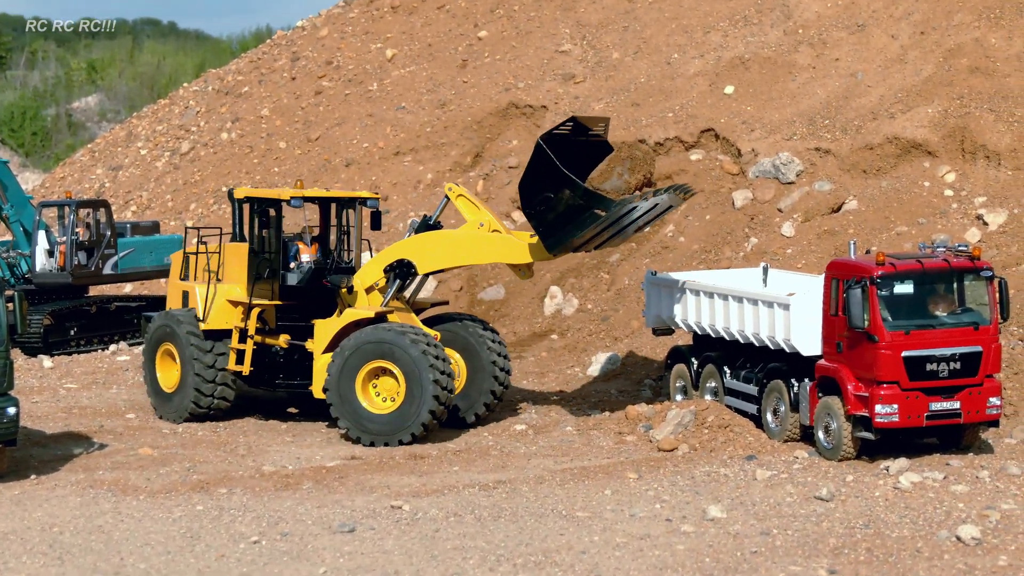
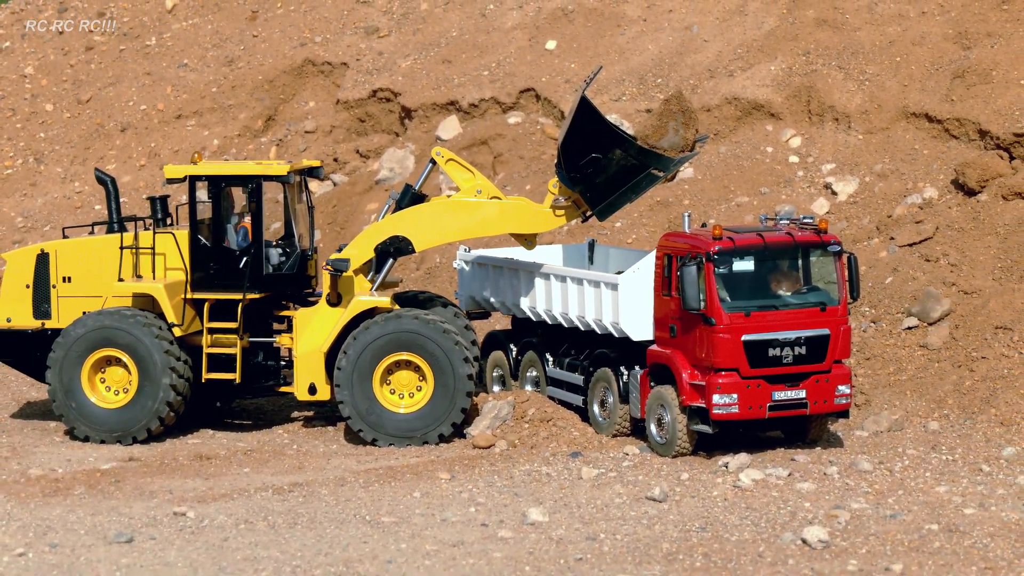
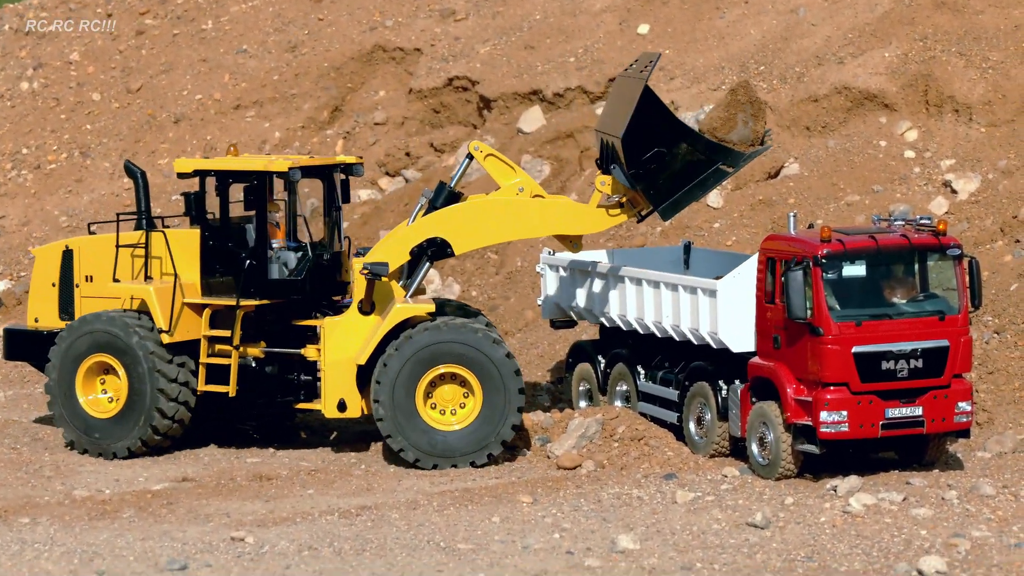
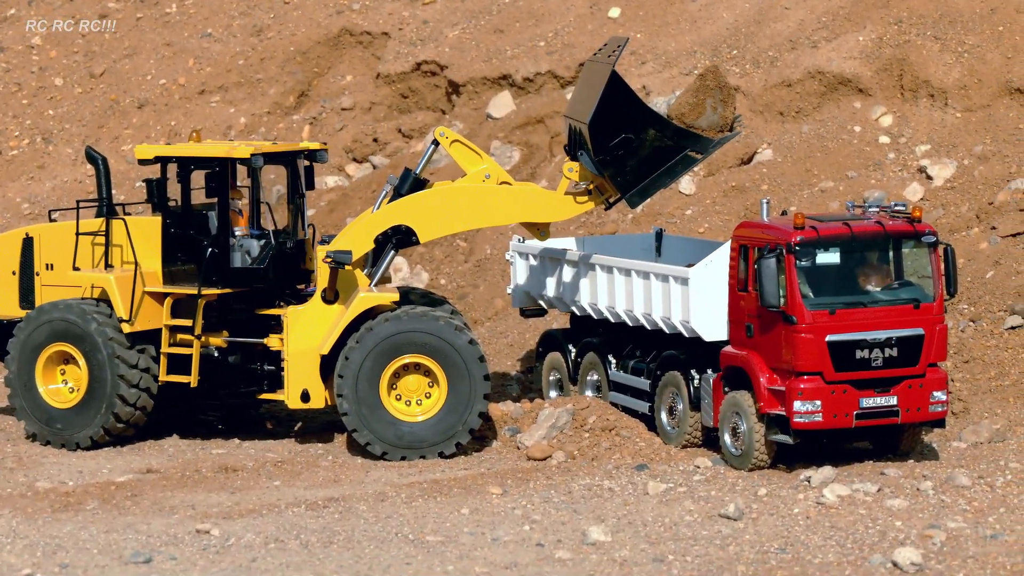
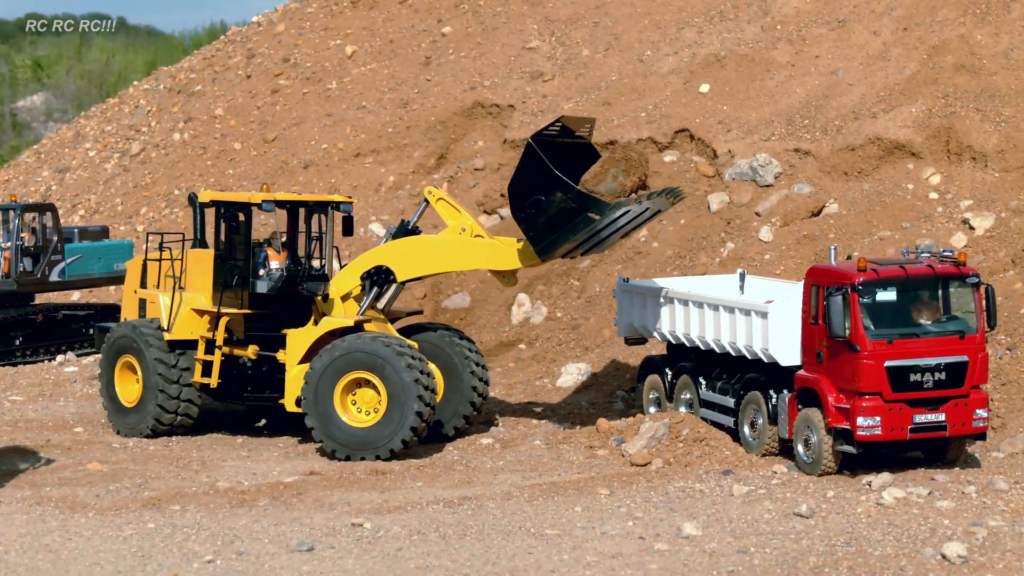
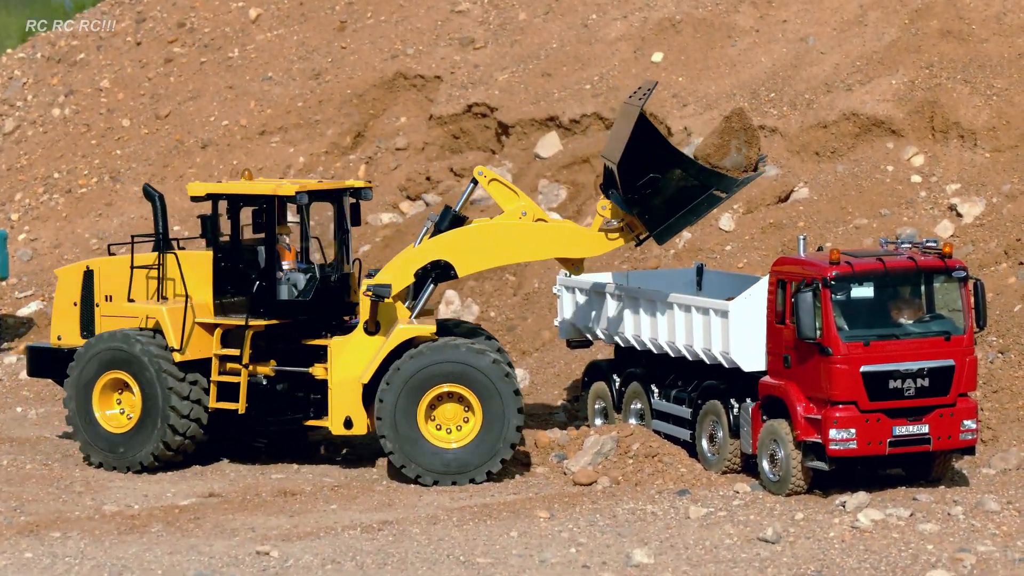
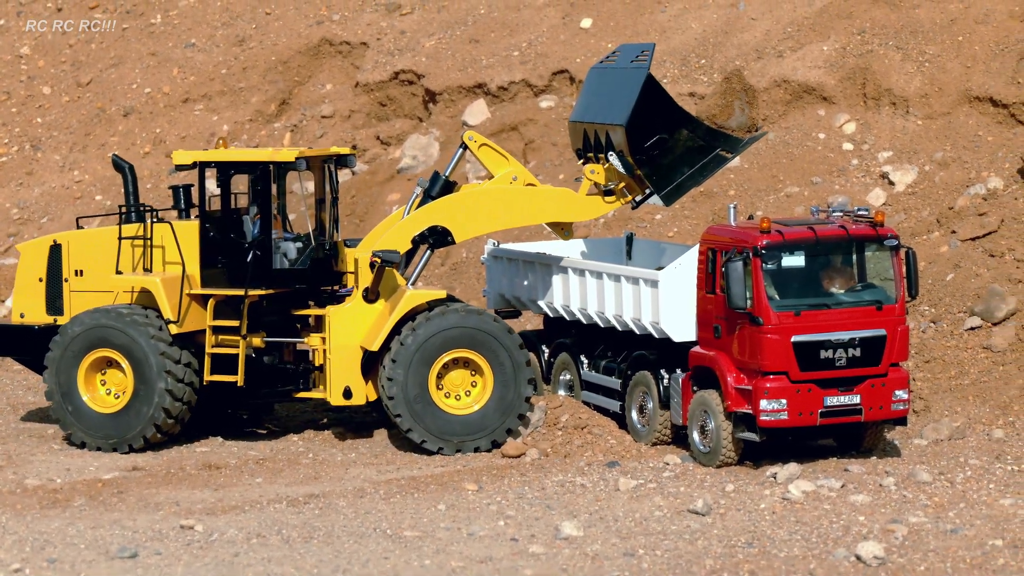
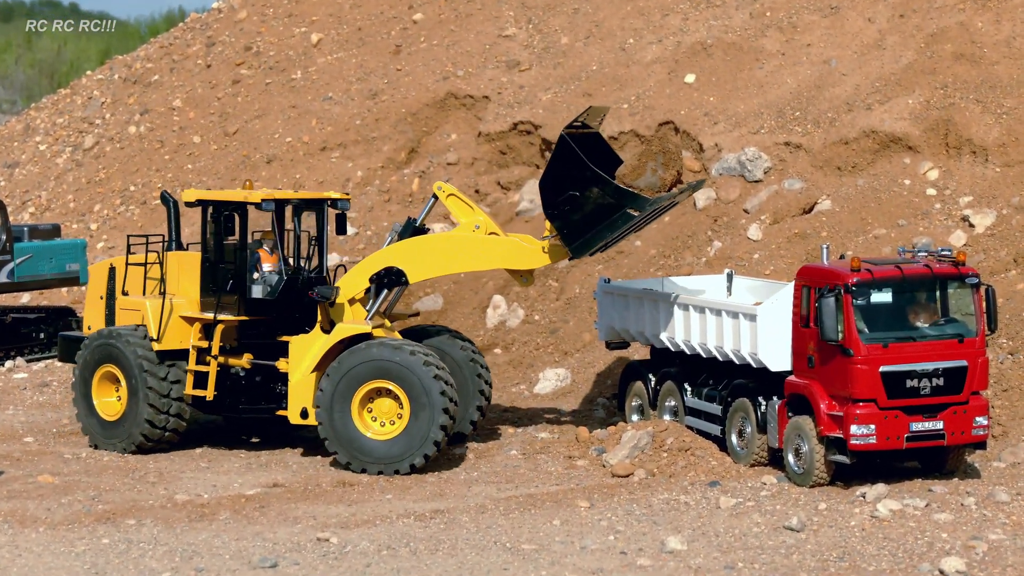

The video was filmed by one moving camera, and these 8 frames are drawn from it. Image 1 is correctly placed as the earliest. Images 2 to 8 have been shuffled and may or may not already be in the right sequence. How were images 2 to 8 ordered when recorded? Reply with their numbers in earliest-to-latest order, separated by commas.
5, 8, 6, 3, 4, 7, 2
